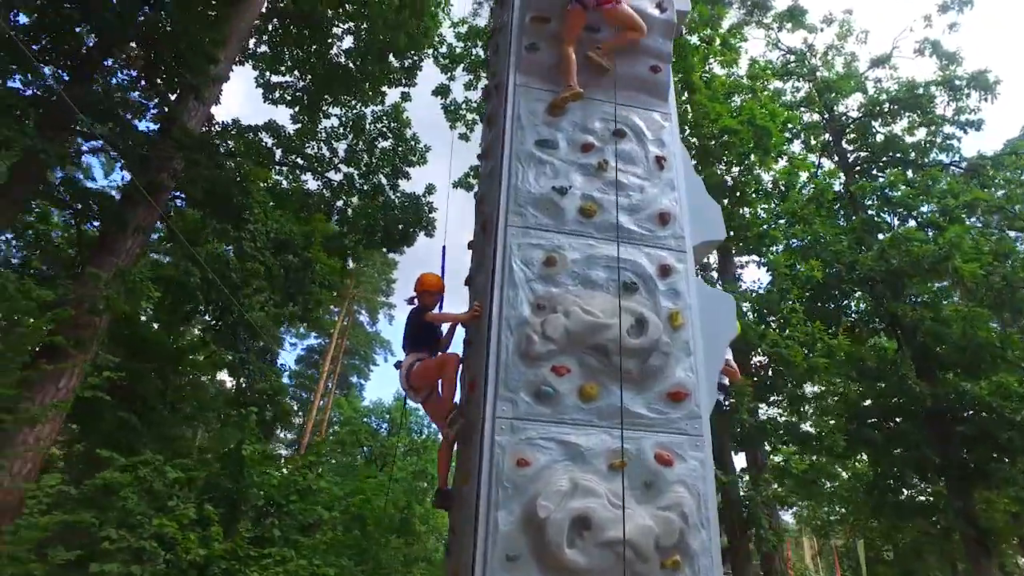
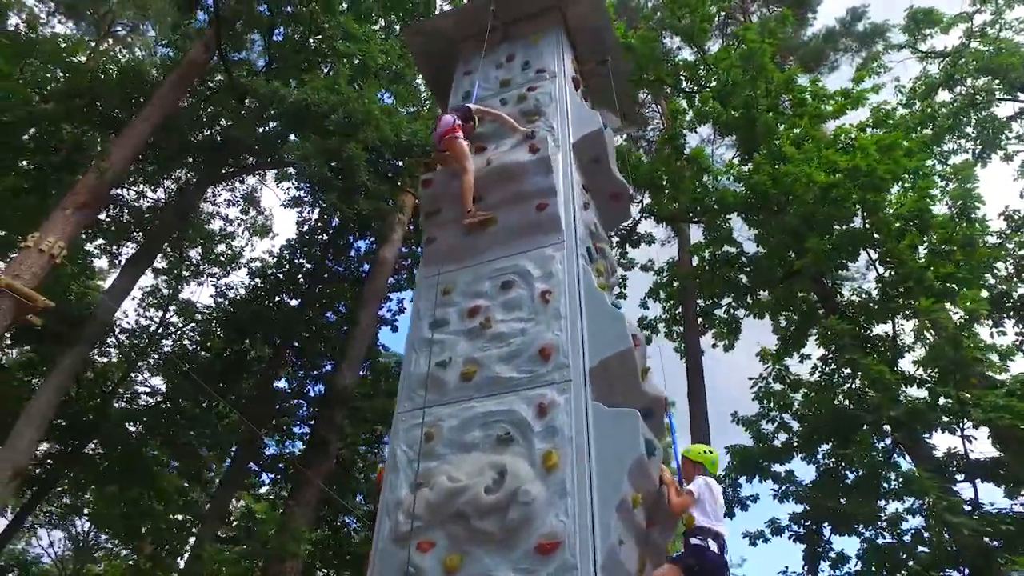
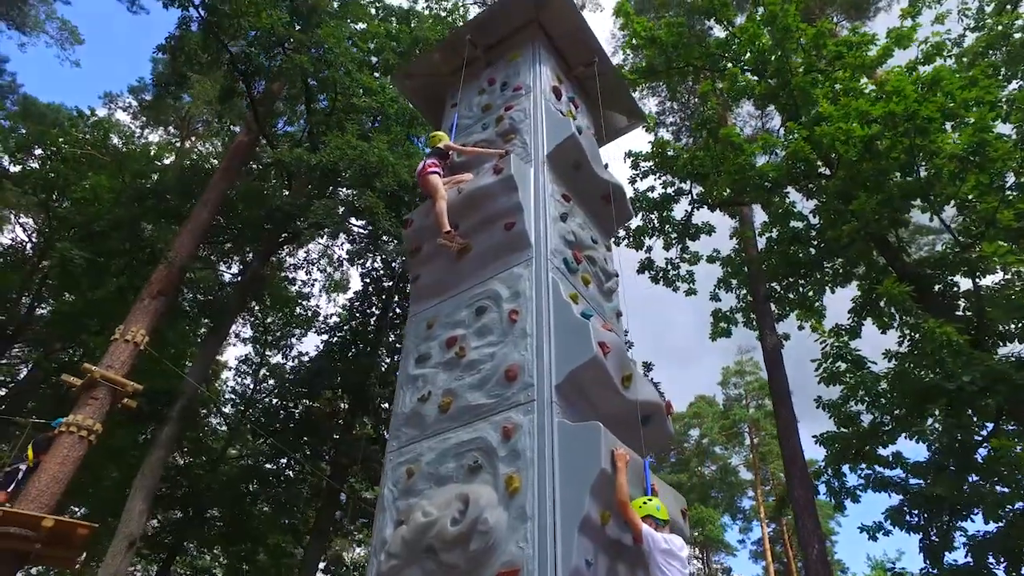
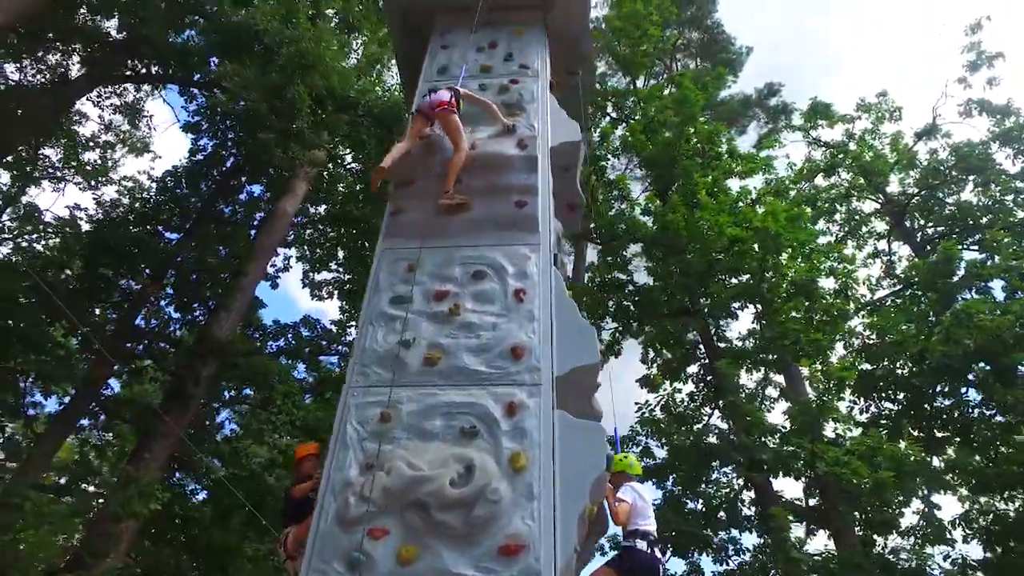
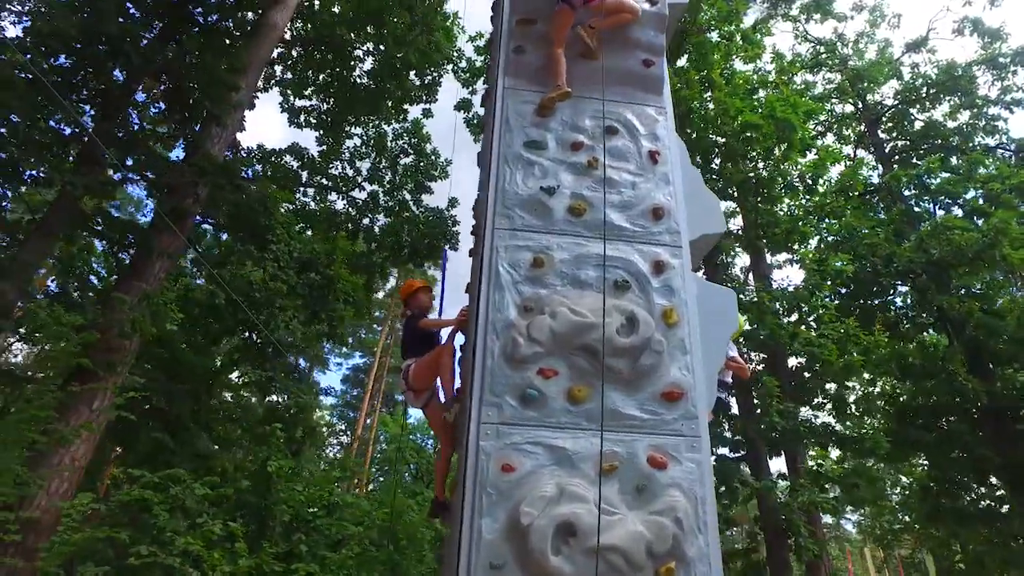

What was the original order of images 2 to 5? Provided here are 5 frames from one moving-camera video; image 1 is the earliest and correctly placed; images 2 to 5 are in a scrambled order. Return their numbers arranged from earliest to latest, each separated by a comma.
5, 4, 2, 3
